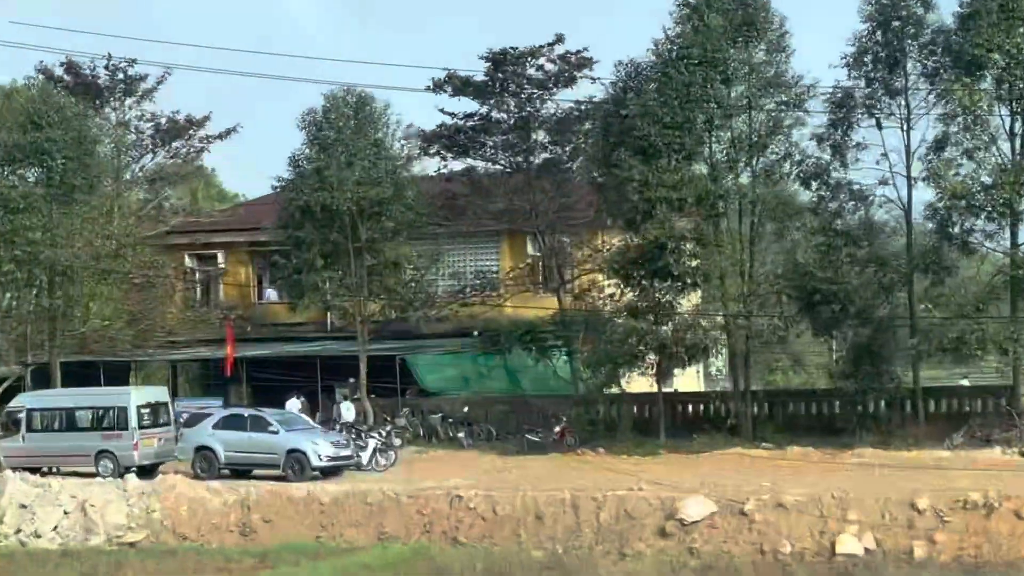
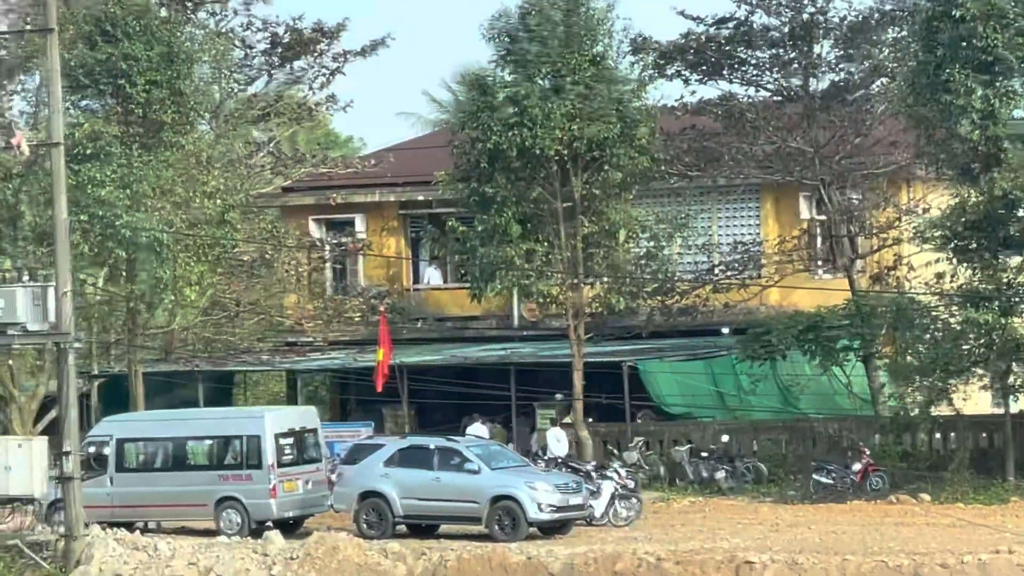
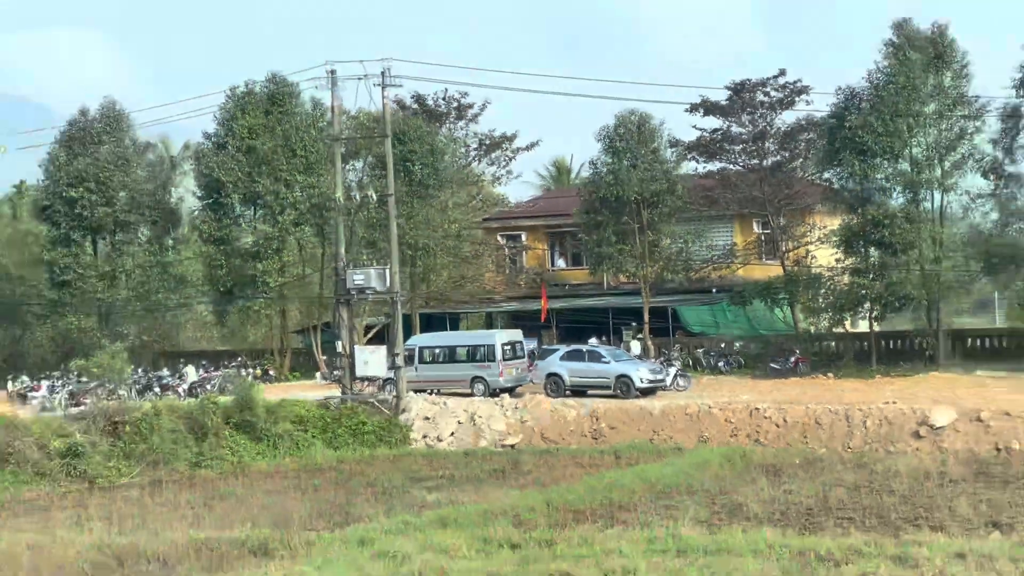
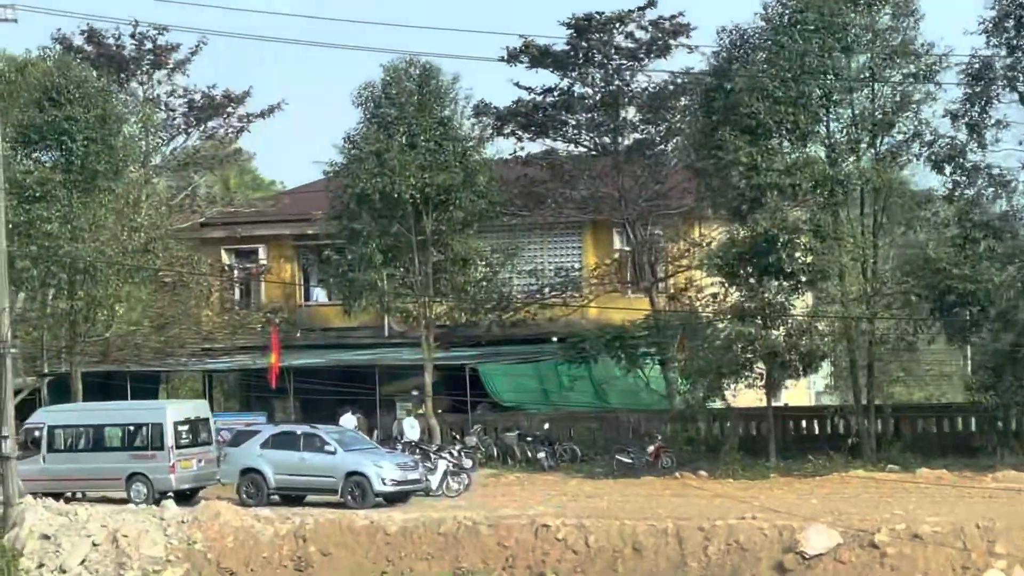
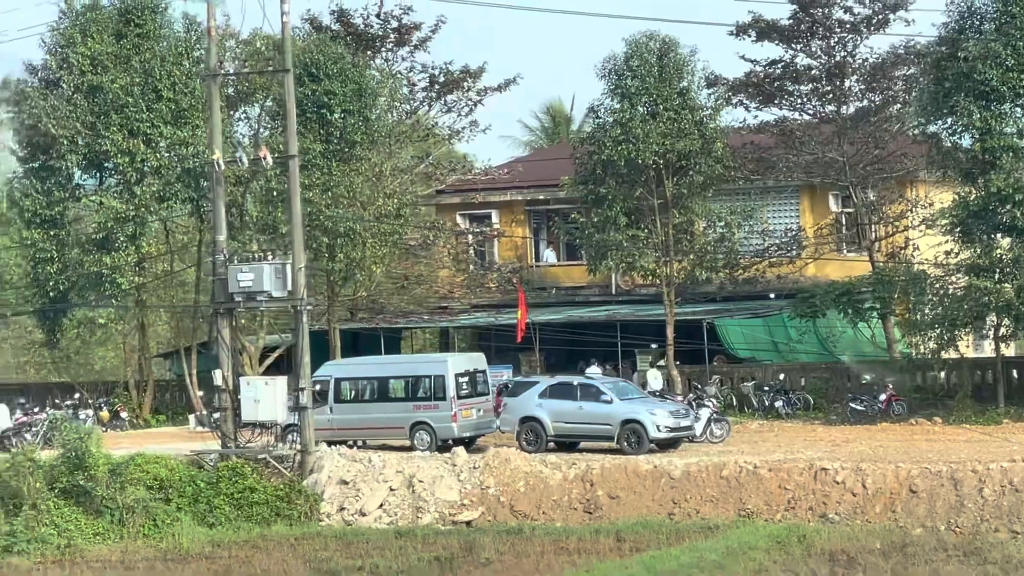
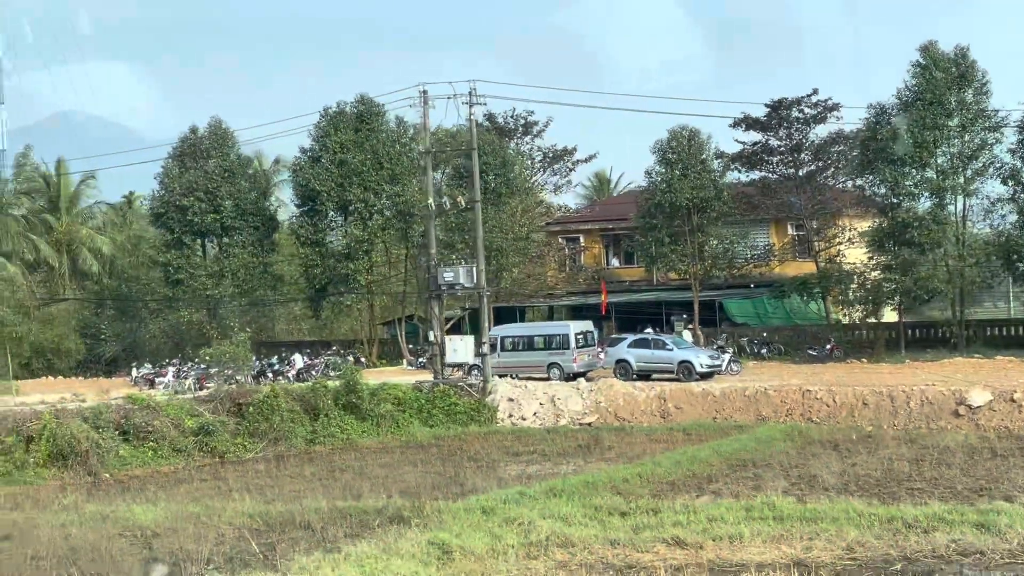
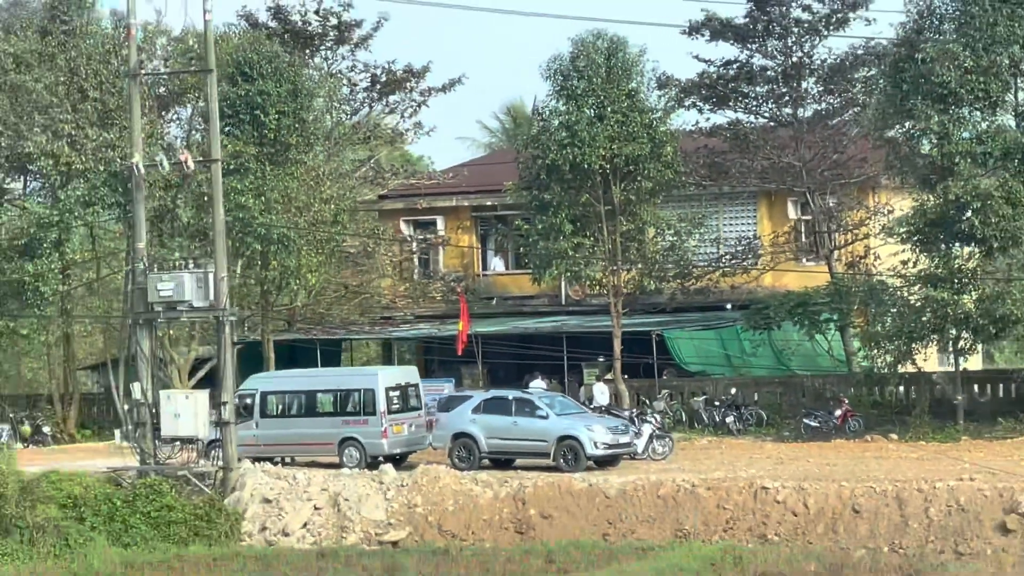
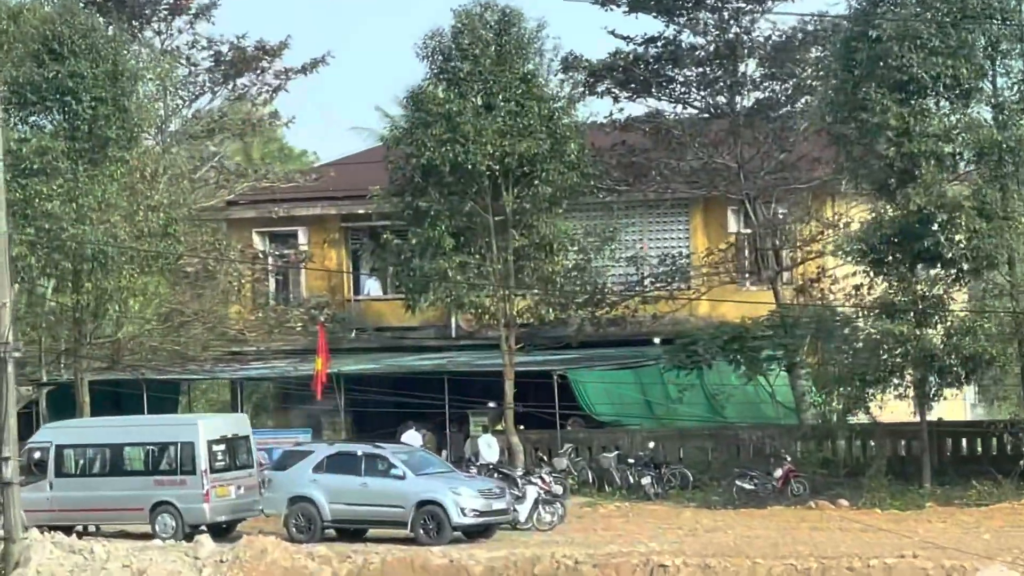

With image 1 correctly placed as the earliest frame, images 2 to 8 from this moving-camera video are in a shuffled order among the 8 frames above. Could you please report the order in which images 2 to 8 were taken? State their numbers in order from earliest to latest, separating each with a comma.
4, 8, 2, 7, 5, 3, 6
